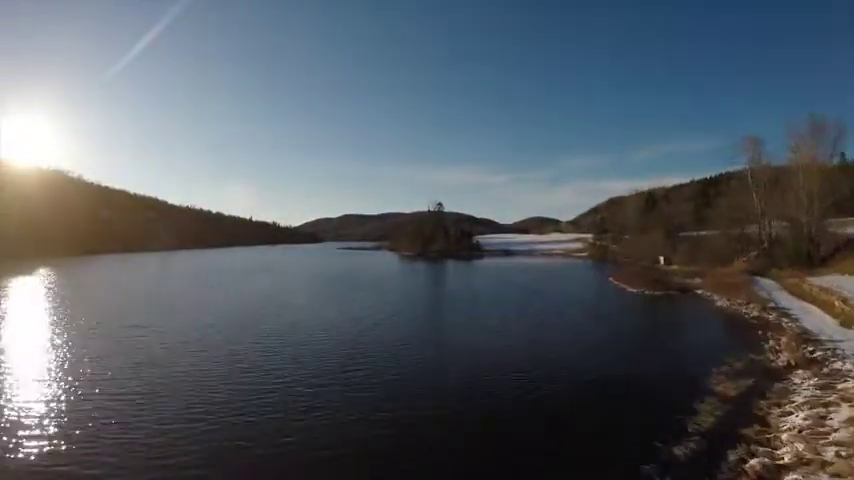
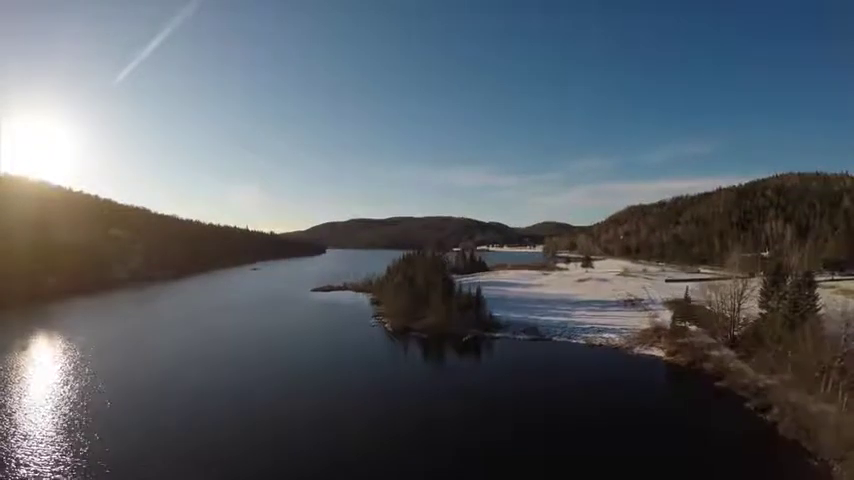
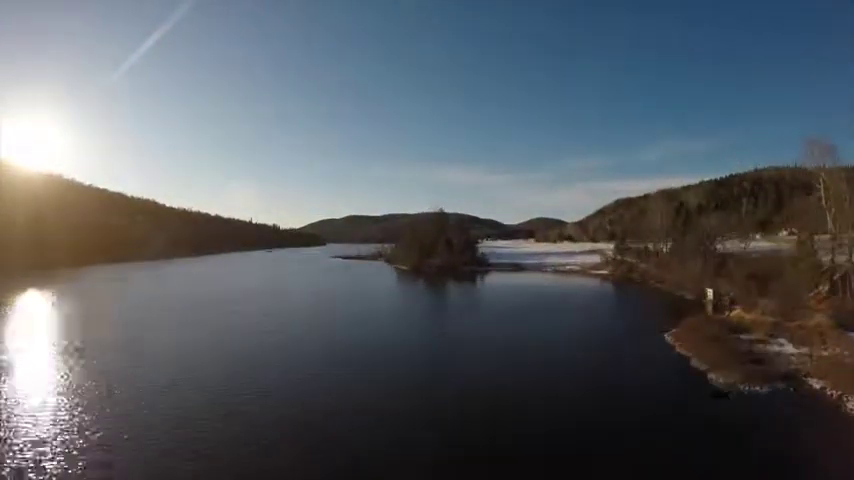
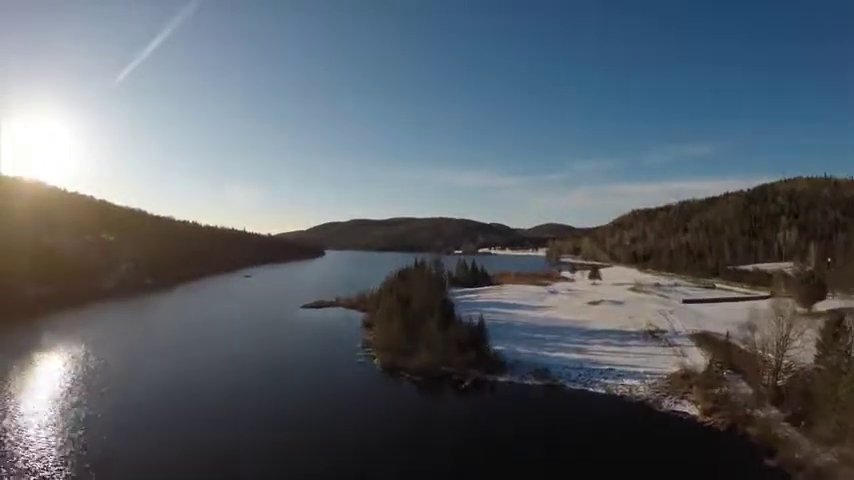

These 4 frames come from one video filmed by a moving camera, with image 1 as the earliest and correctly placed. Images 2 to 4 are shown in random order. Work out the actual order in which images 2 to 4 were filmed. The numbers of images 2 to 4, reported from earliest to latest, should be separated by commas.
3, 2, 4
